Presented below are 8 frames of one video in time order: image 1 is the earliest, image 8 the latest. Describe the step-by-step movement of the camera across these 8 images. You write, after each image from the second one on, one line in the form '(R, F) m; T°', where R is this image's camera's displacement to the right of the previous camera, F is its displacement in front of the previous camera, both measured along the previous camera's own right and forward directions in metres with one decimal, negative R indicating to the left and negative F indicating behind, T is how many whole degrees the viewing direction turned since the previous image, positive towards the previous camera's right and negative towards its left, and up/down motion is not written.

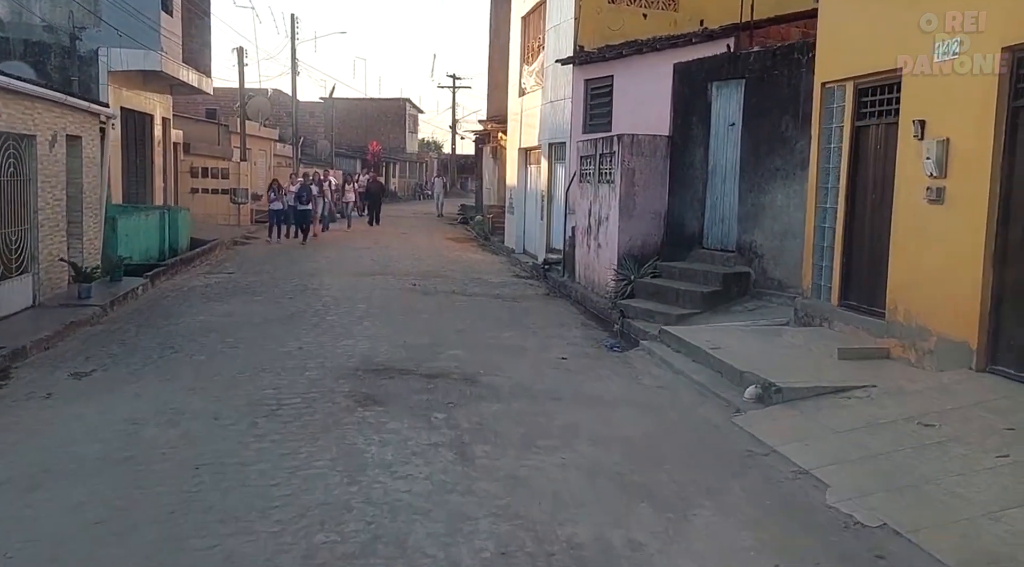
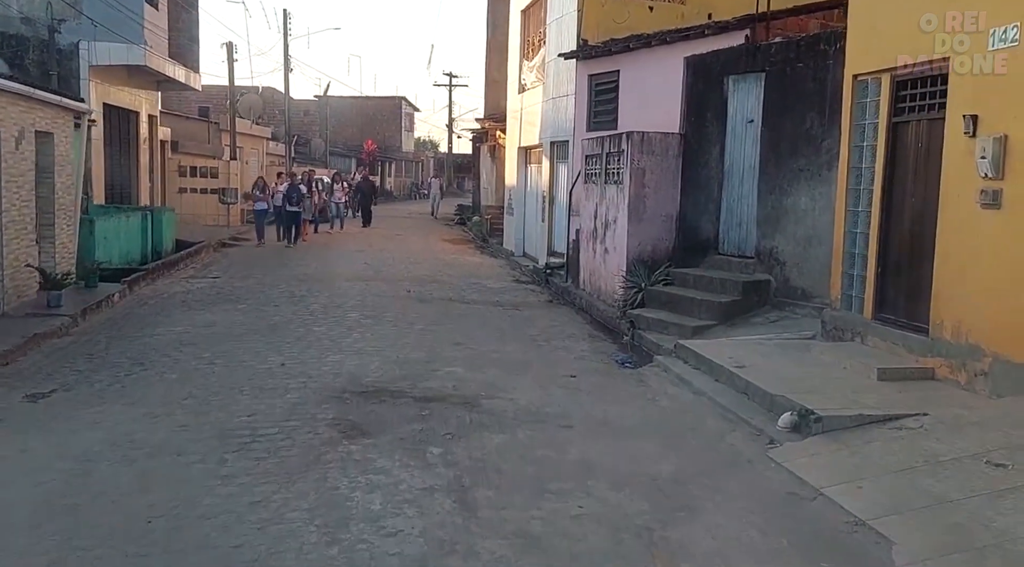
(-0.1, +0.8) m; 0°
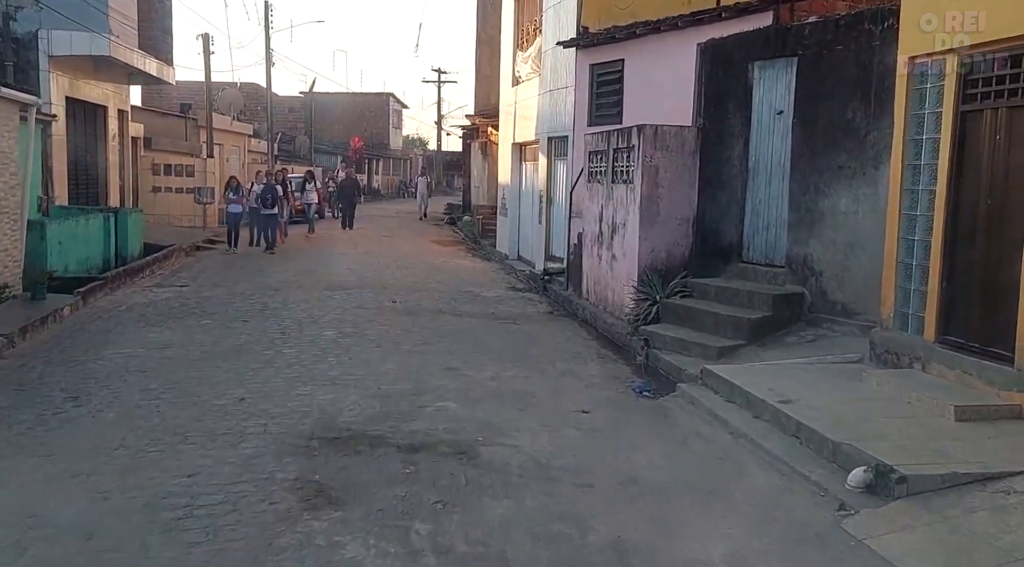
(-0.1, +1.3) m; +1°
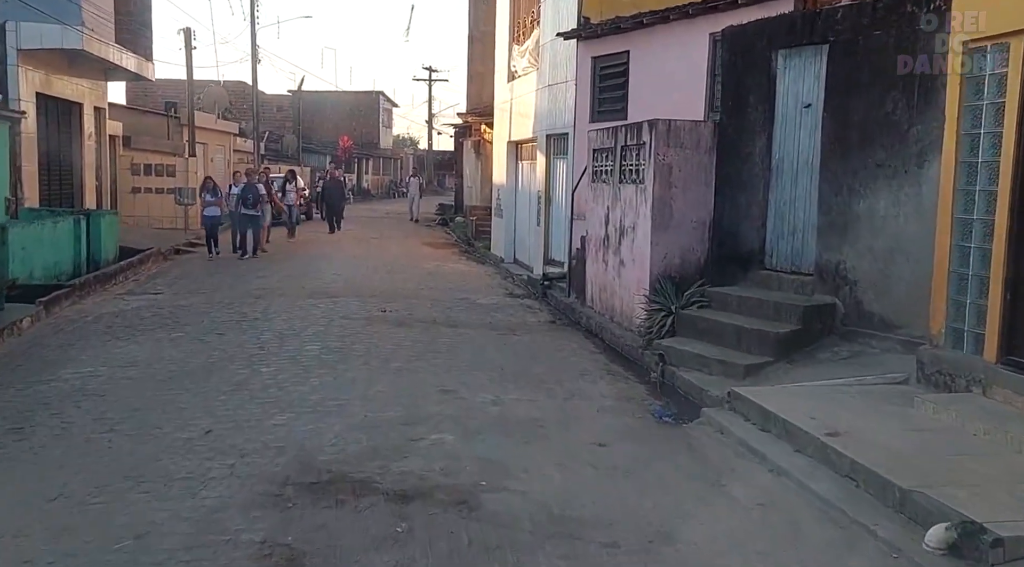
(-0.1, +0.9) m; +1°
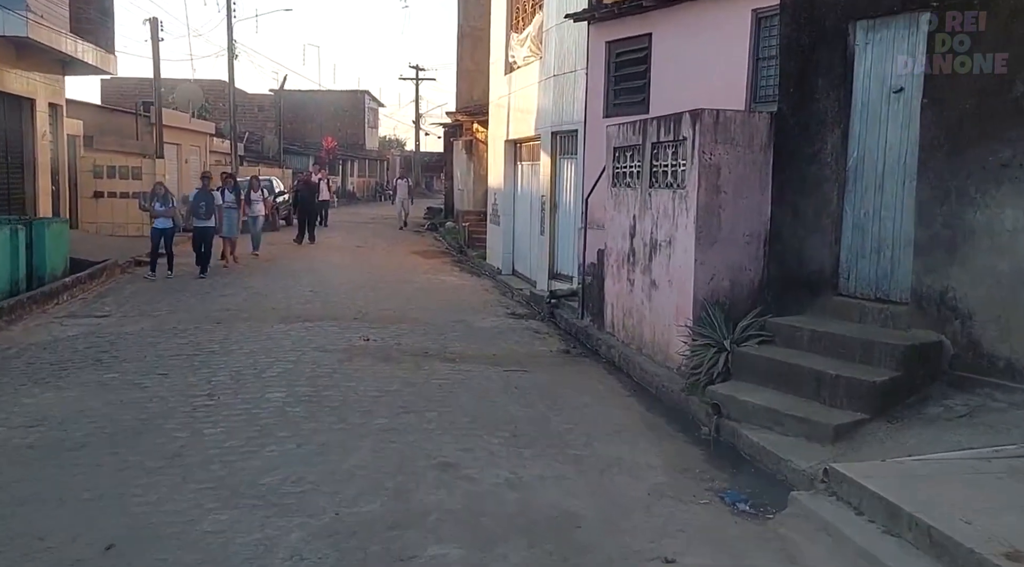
(-0.2, +1.8) m; +1°
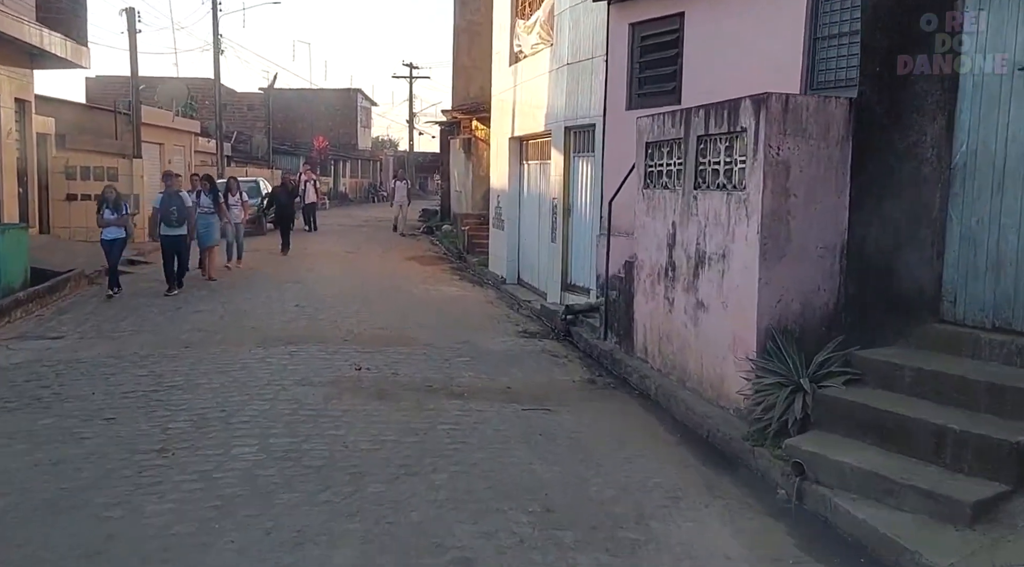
(-0.2, +1.4) m; 0°
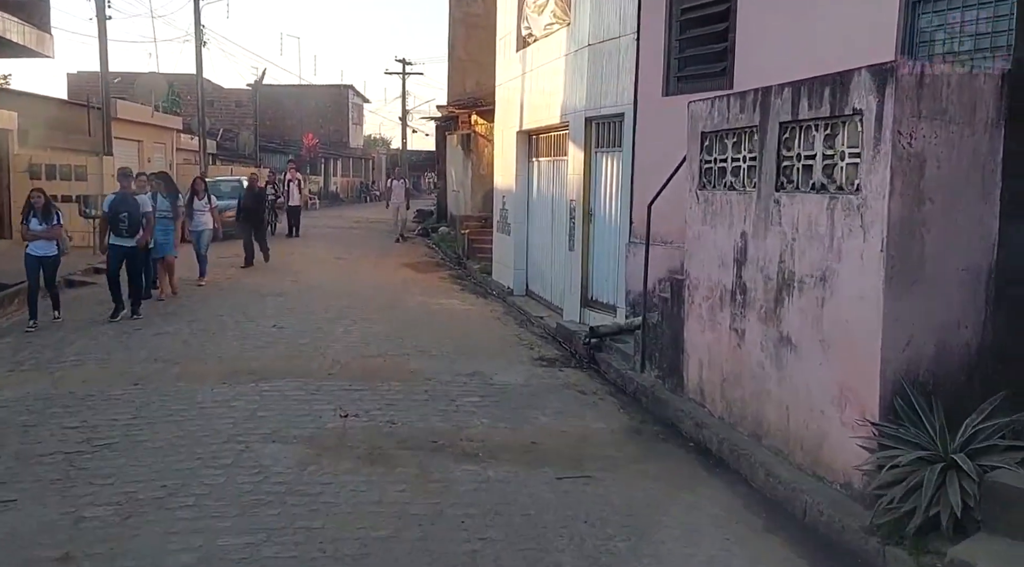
(-0.2, +1.7) m; 0°
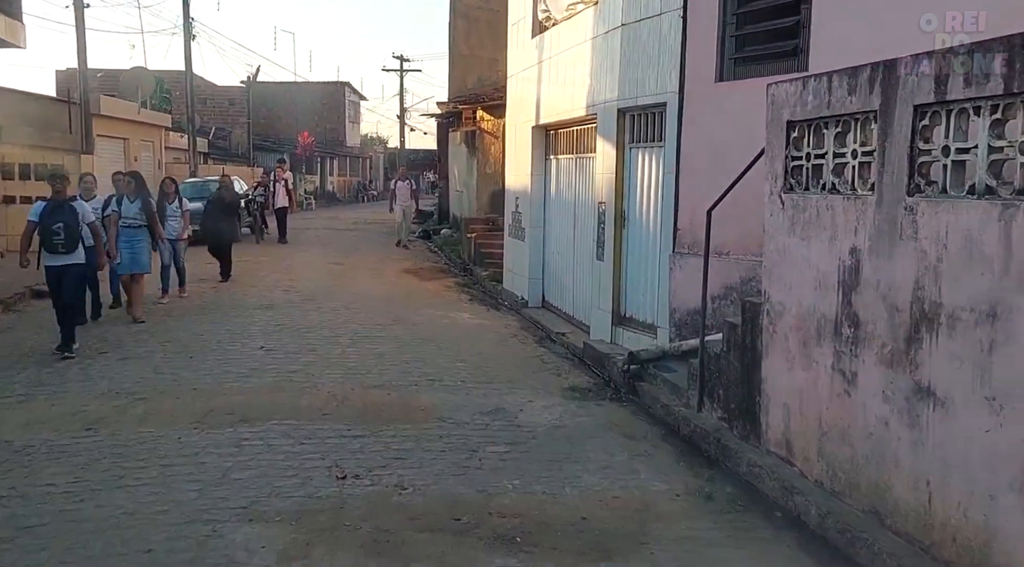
(-0.2, +1.4) m; 0°
